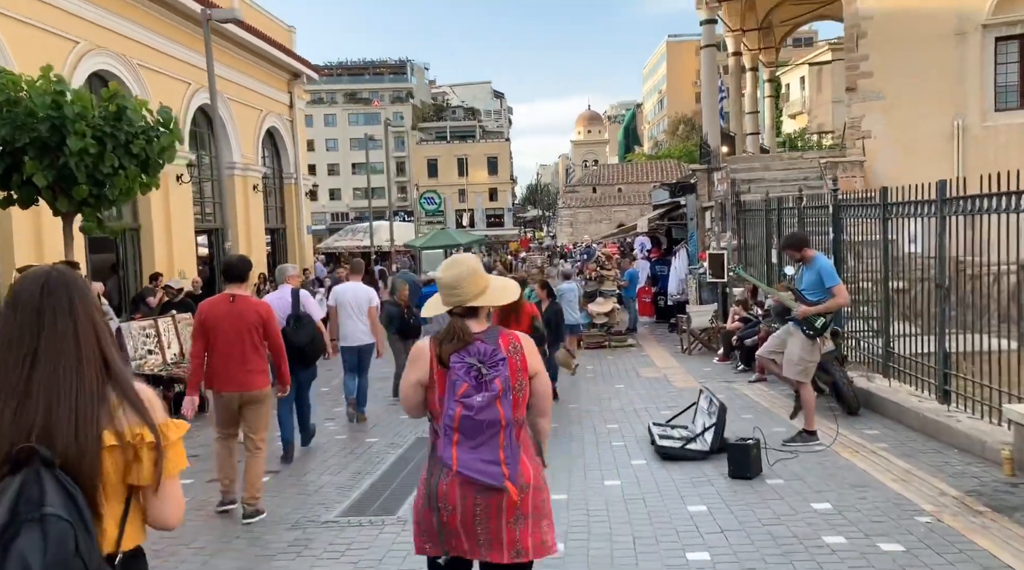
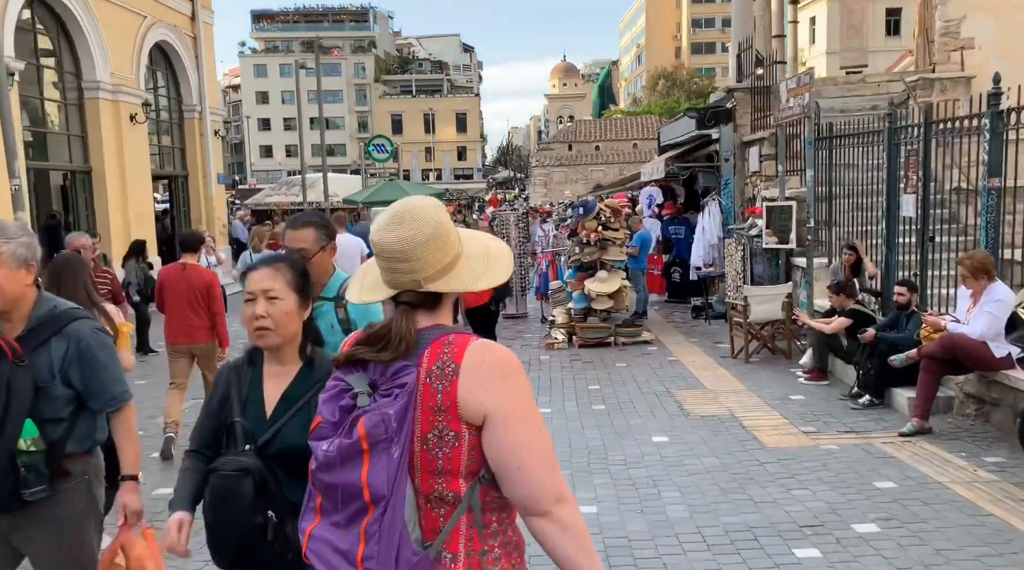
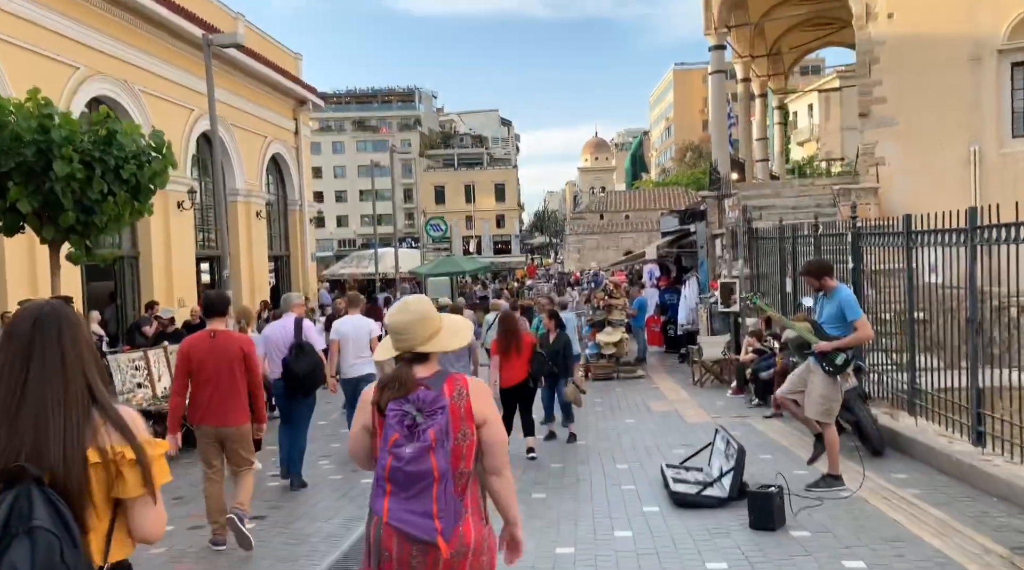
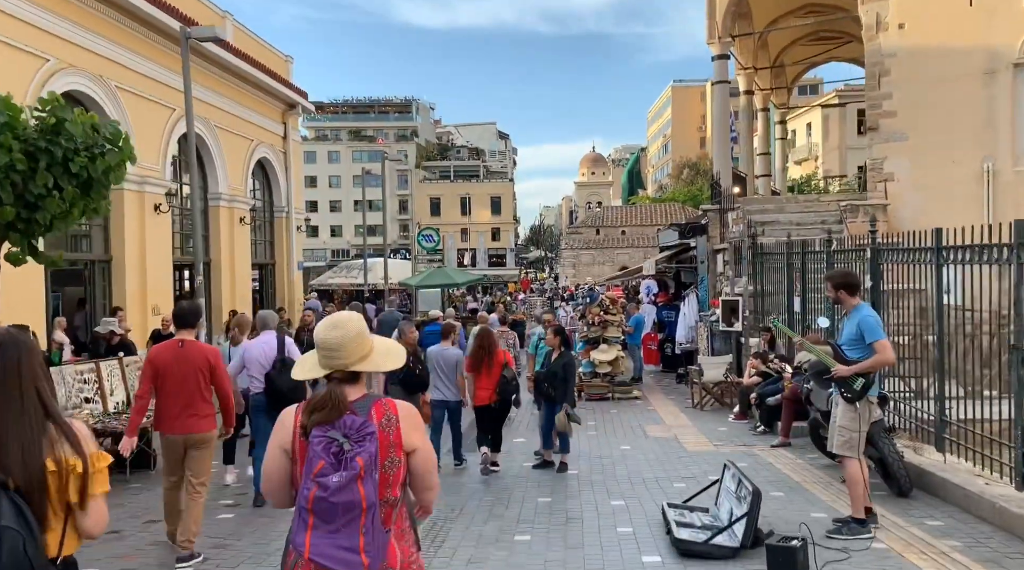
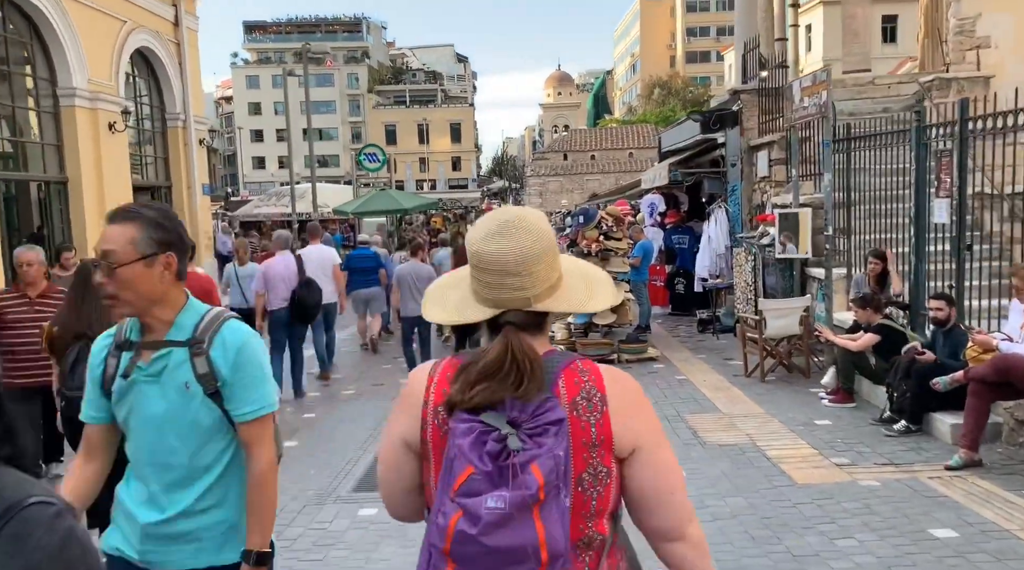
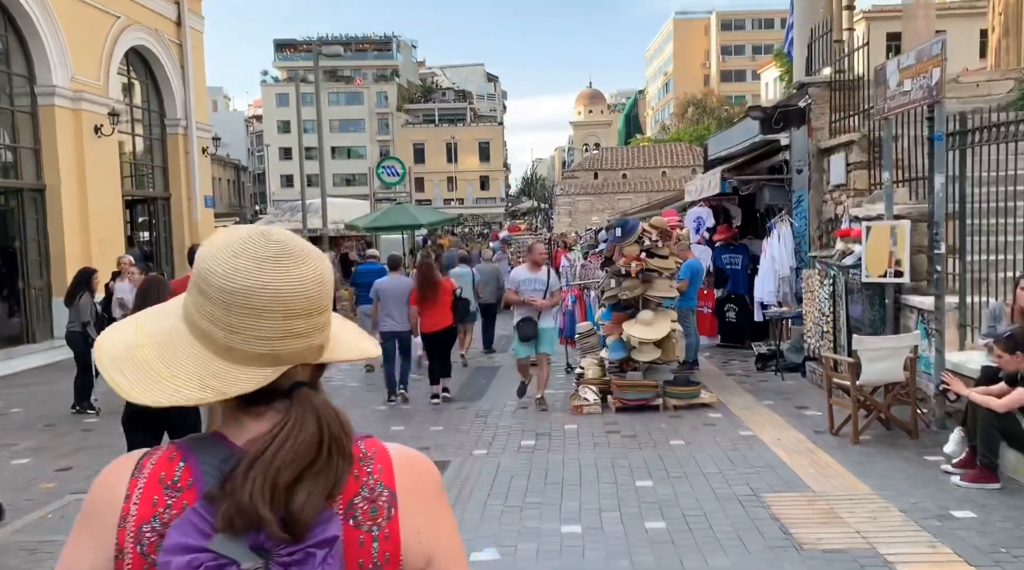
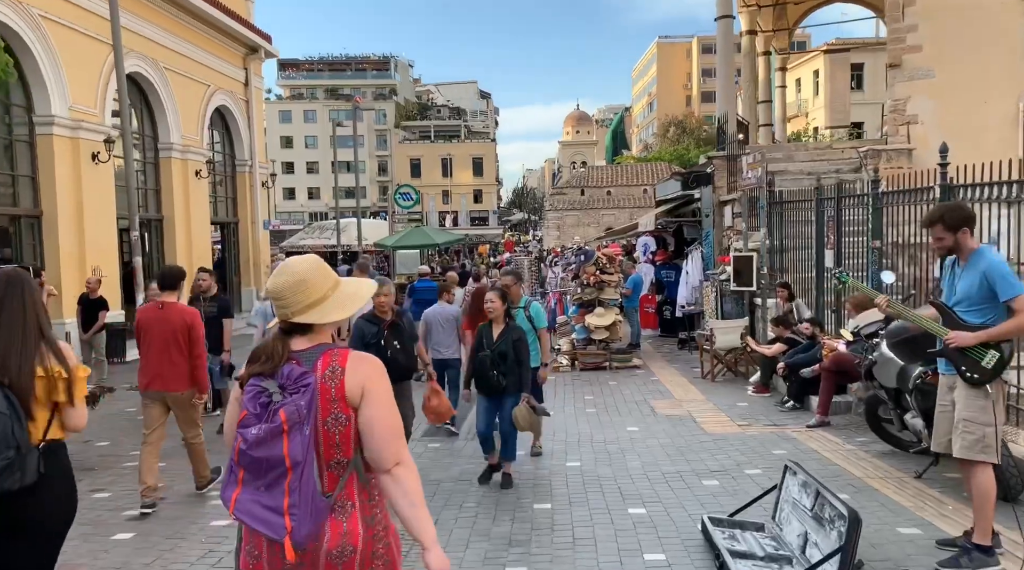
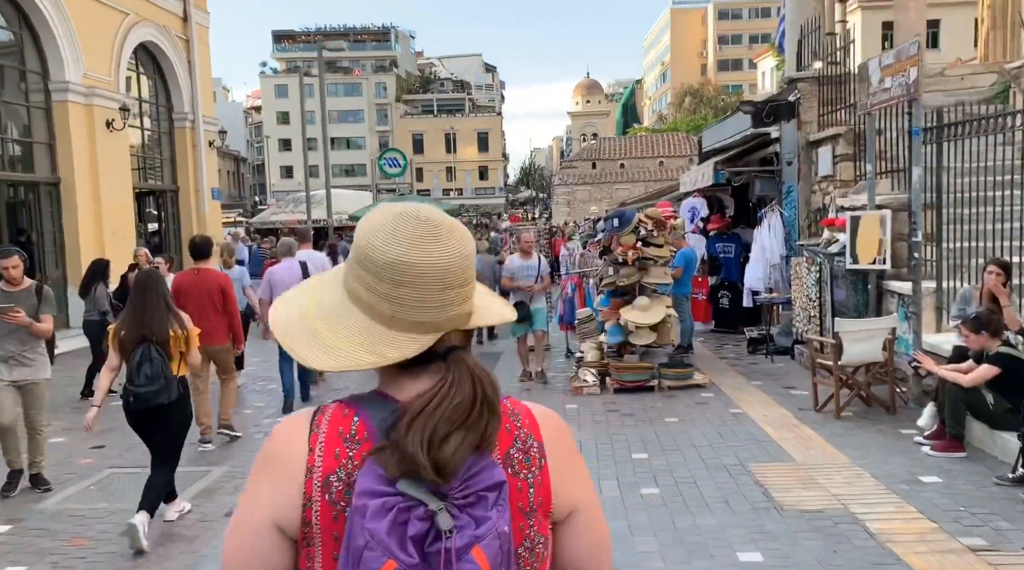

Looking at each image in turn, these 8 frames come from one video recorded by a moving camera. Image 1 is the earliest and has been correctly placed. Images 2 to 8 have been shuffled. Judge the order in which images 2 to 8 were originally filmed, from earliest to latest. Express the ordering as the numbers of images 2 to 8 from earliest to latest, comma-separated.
3, 4, 7, 2, 5, 8, 6
